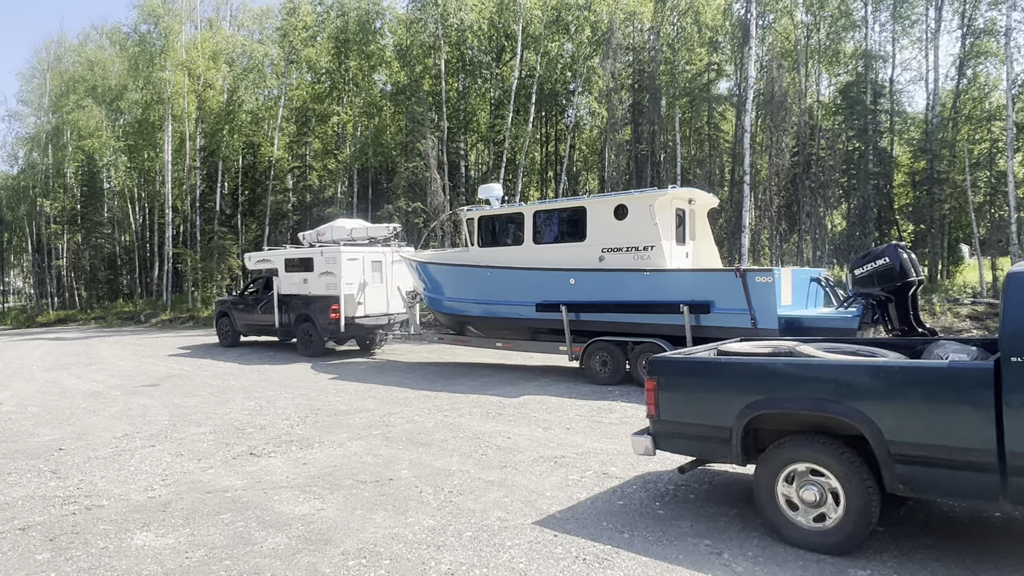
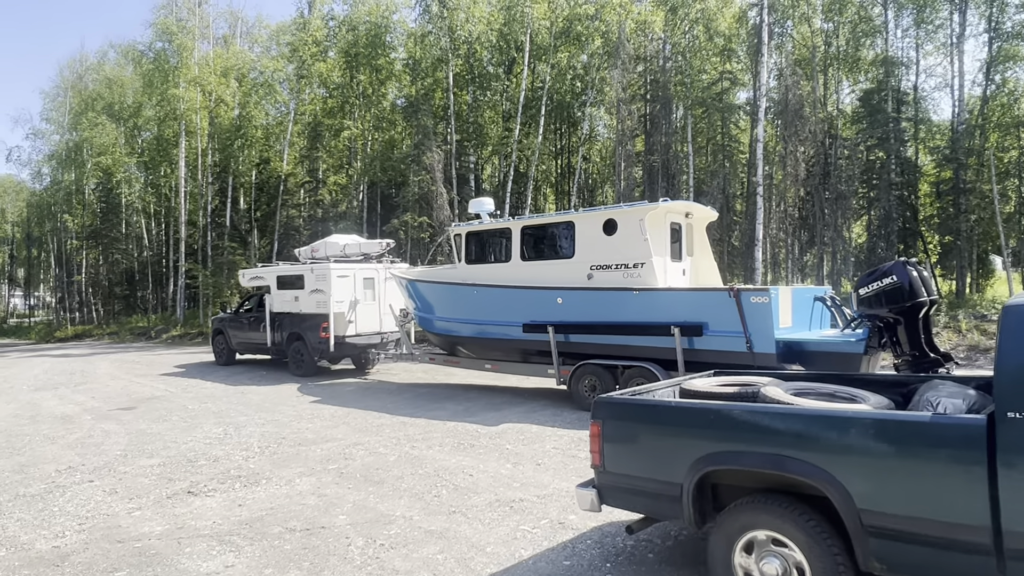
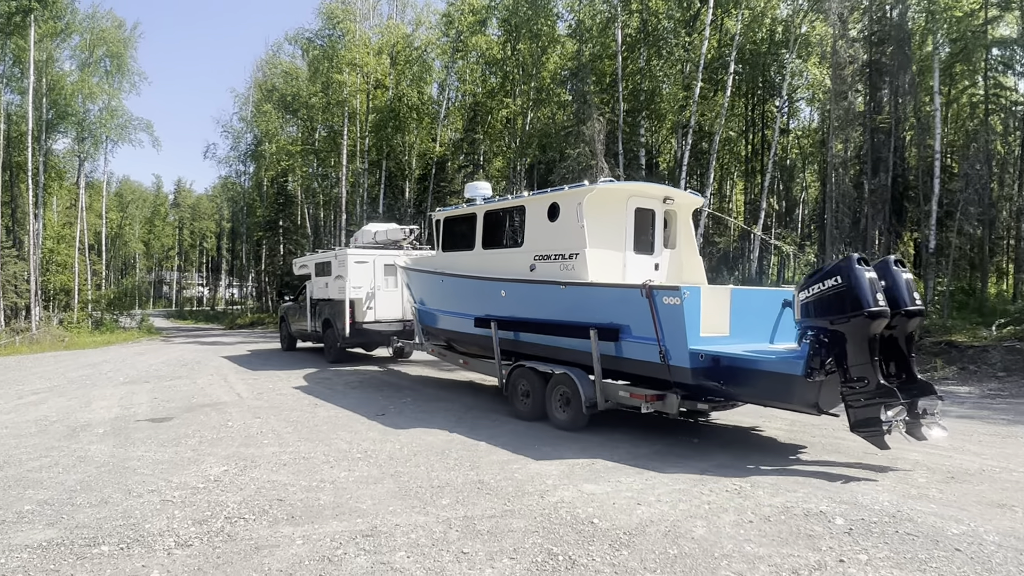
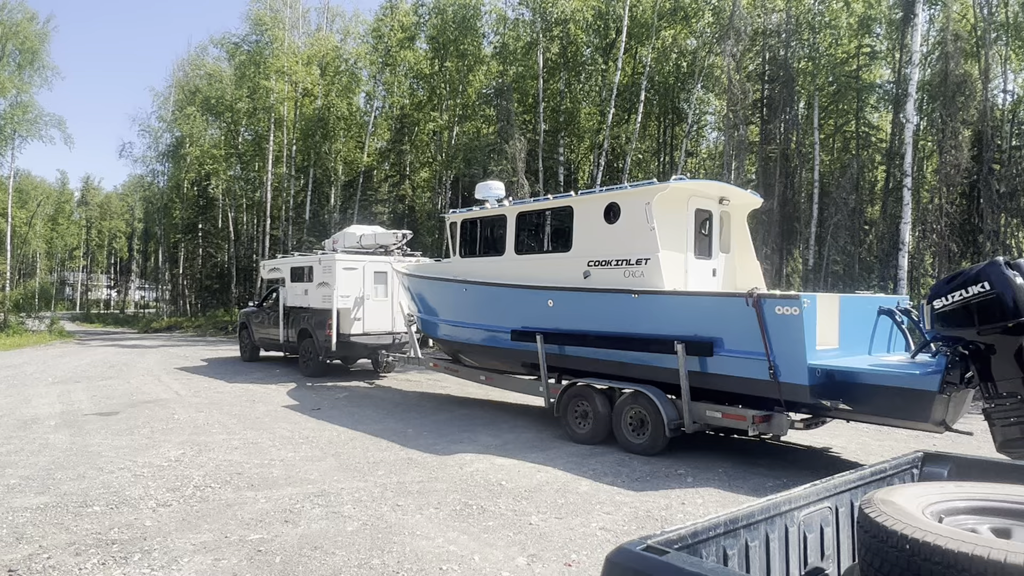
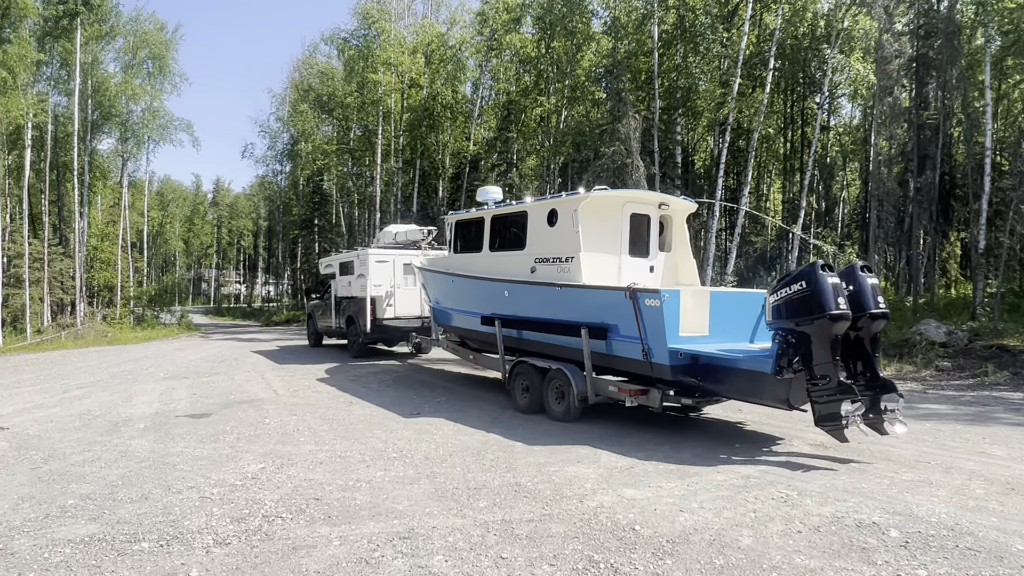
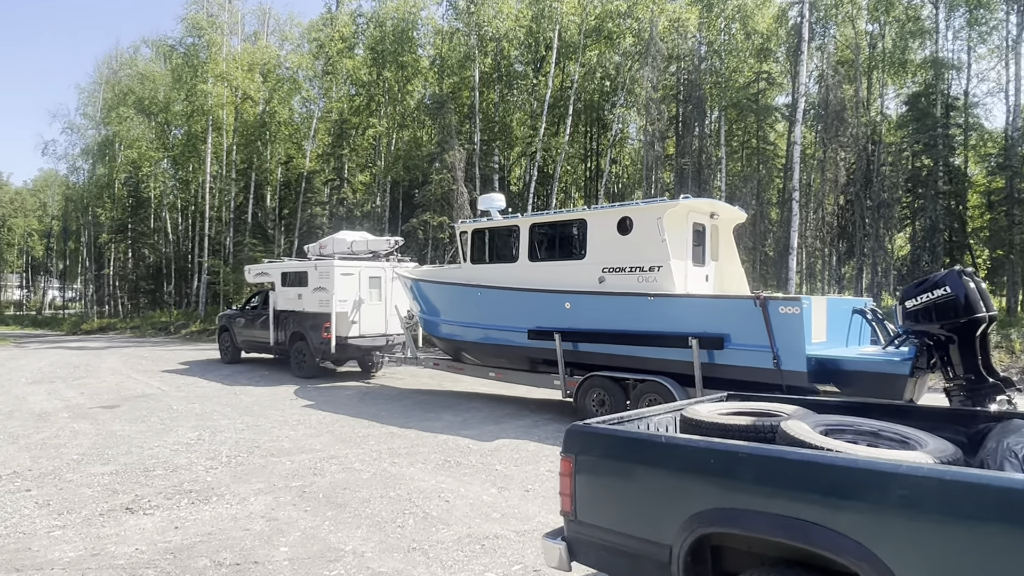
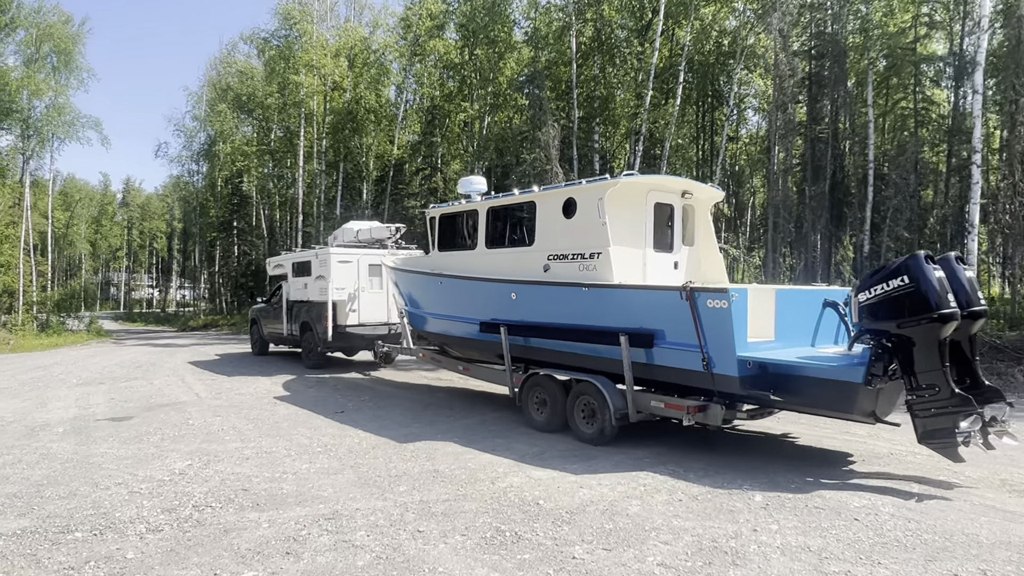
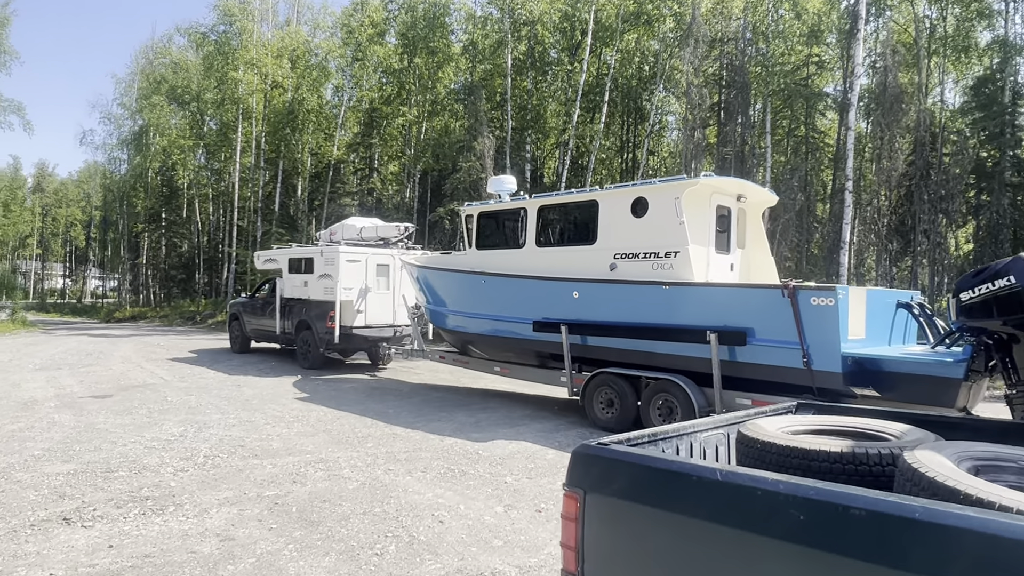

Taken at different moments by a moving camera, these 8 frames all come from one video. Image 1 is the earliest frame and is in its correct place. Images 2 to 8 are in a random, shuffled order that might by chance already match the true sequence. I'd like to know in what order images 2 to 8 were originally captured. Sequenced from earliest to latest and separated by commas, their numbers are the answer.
2, 6, 8, 4, 7, 3, 5
